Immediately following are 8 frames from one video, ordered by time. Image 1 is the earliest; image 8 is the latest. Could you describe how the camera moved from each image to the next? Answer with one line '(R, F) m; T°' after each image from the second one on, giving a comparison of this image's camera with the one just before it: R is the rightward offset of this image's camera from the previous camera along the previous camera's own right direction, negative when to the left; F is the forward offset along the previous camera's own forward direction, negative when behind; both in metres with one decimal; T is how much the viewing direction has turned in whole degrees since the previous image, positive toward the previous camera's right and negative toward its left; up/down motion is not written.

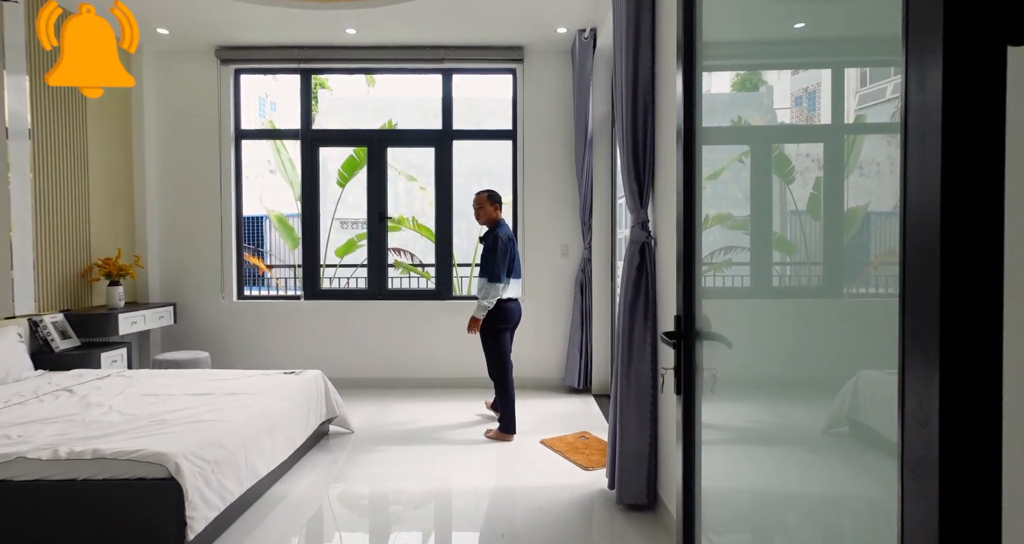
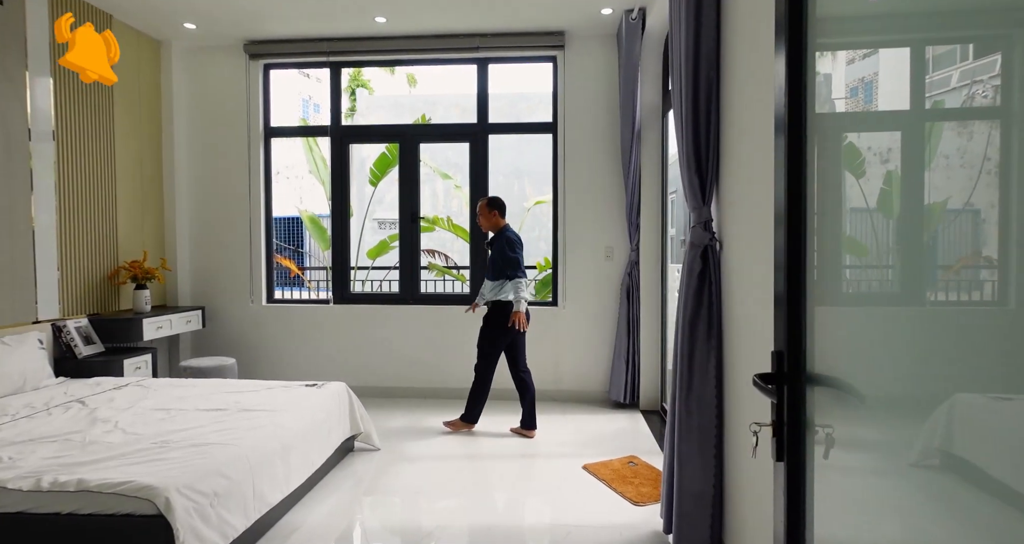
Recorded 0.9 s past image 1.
(0.0, +0.3) m; -4°
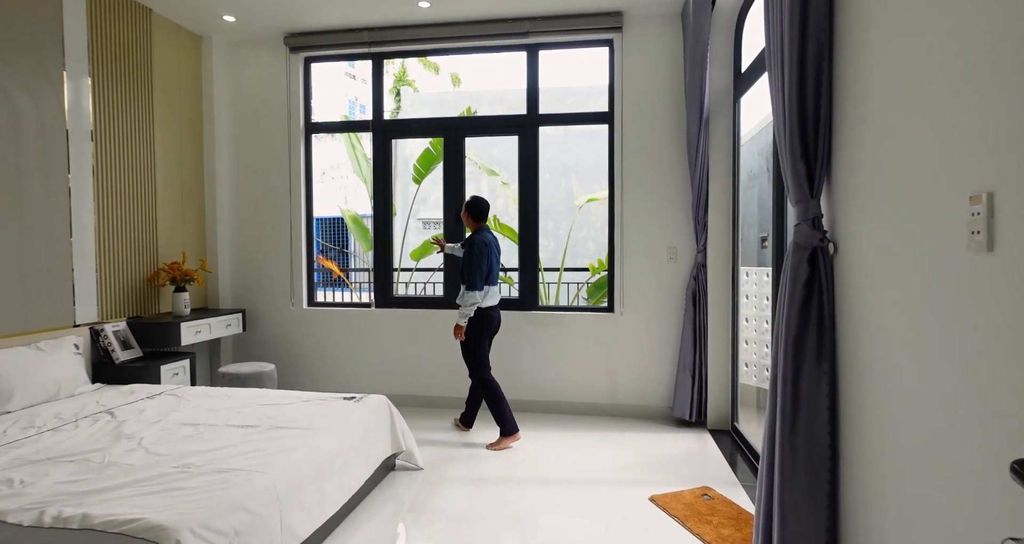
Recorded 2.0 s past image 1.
(-0.1, +0.3) m; -4°
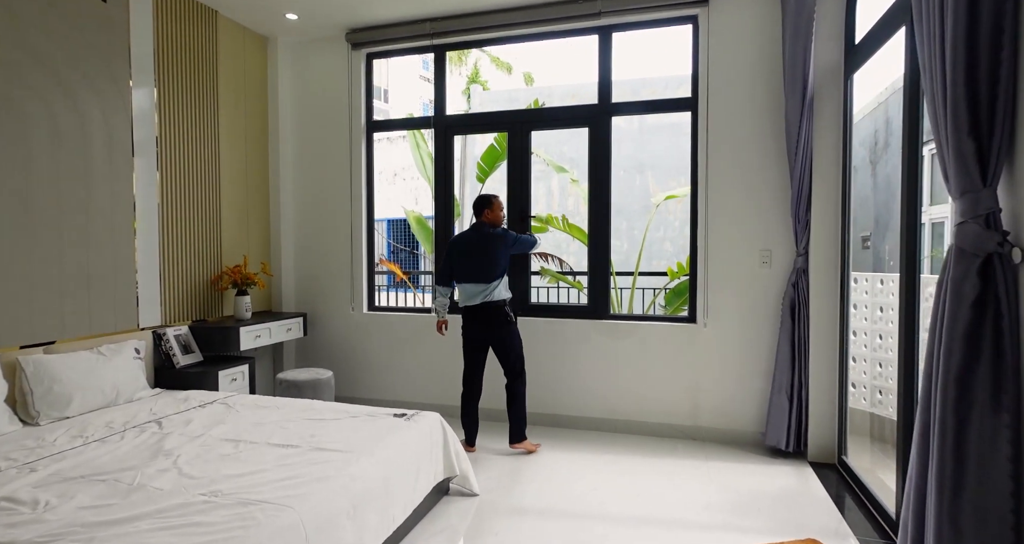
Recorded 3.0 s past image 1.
(0.0, +0.3) m; -8°
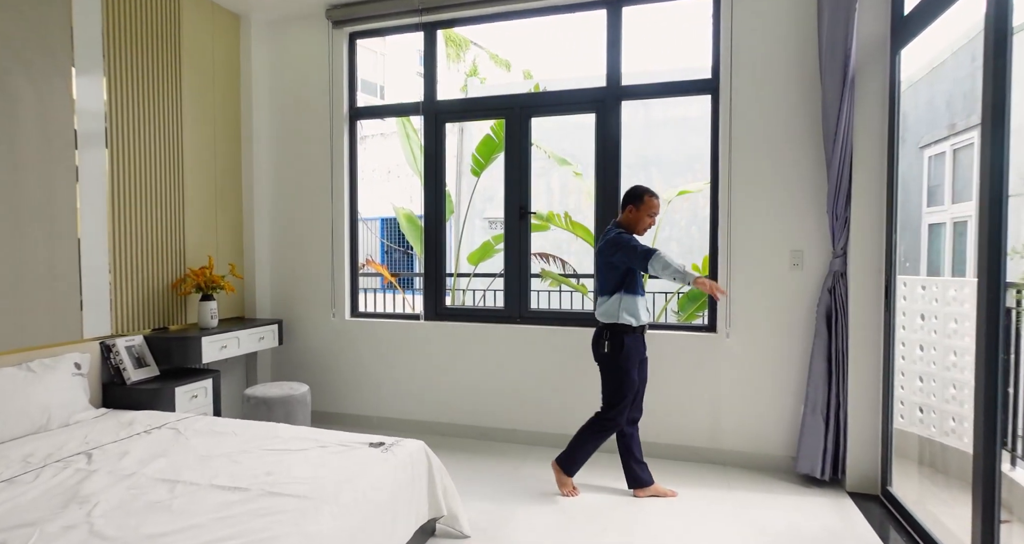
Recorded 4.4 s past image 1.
(0.0, +0.4) m; 0°
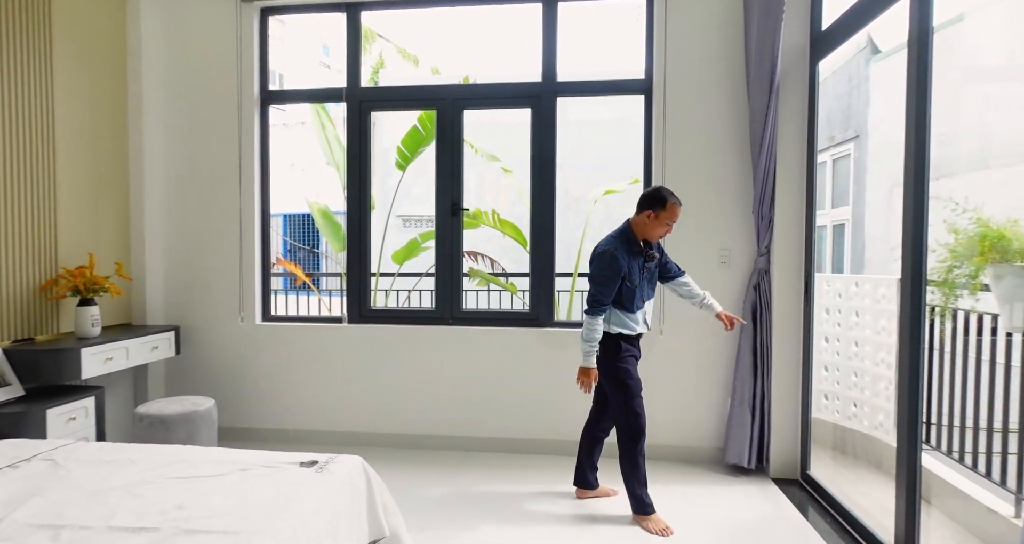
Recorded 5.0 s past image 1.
(-0.2, +0.1) m; +10°
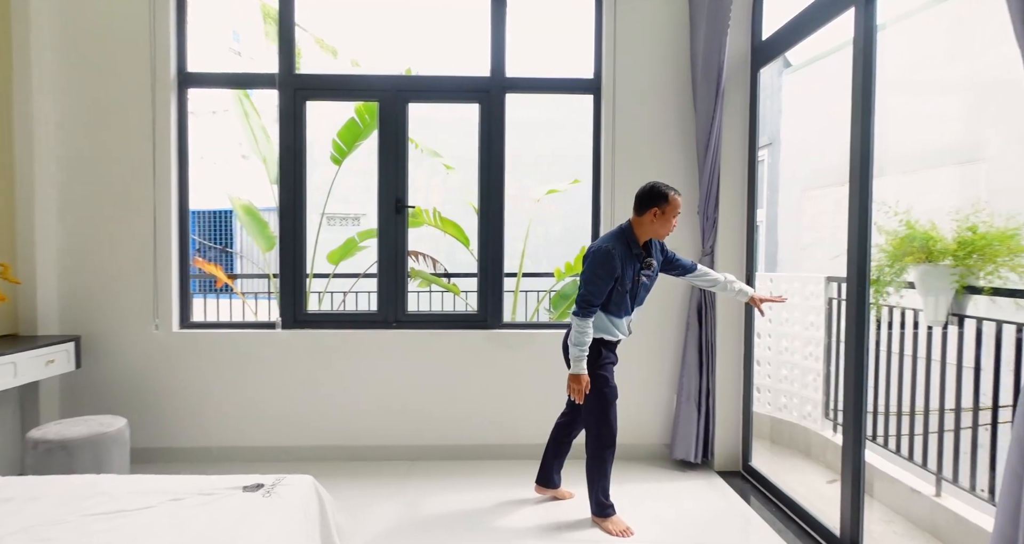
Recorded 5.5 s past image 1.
(-0.2, +0.1) m; +8°
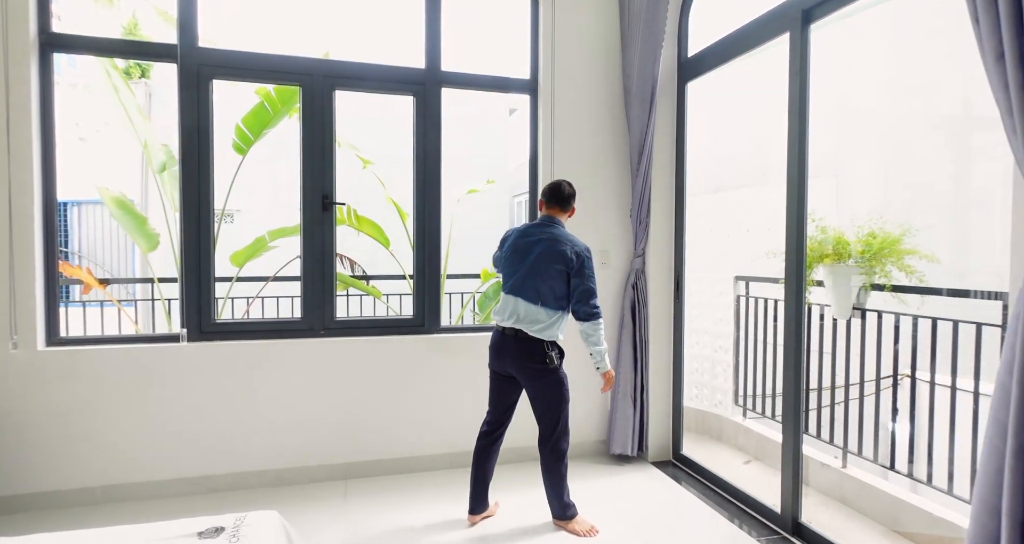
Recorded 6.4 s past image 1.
(-0.4, +0.1) m; +14°
